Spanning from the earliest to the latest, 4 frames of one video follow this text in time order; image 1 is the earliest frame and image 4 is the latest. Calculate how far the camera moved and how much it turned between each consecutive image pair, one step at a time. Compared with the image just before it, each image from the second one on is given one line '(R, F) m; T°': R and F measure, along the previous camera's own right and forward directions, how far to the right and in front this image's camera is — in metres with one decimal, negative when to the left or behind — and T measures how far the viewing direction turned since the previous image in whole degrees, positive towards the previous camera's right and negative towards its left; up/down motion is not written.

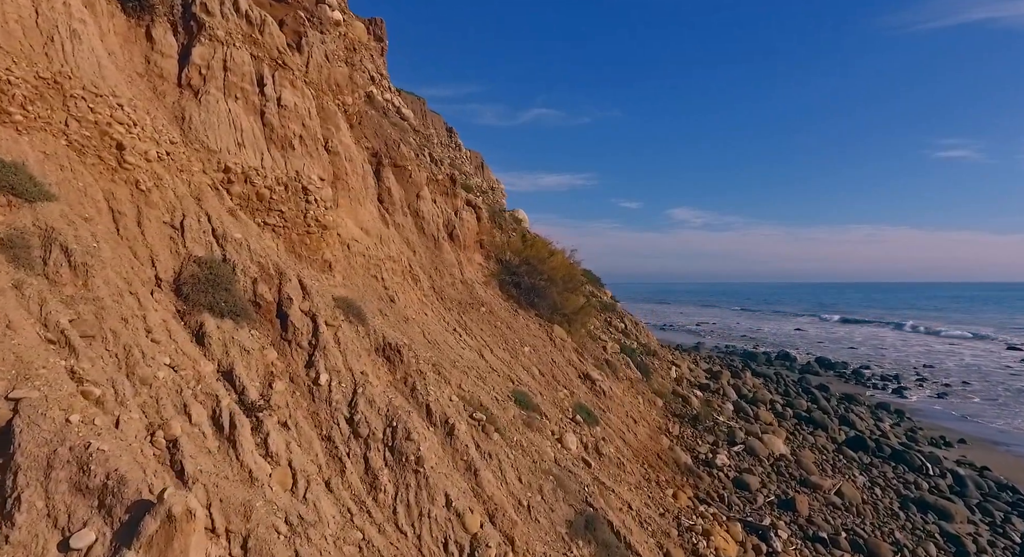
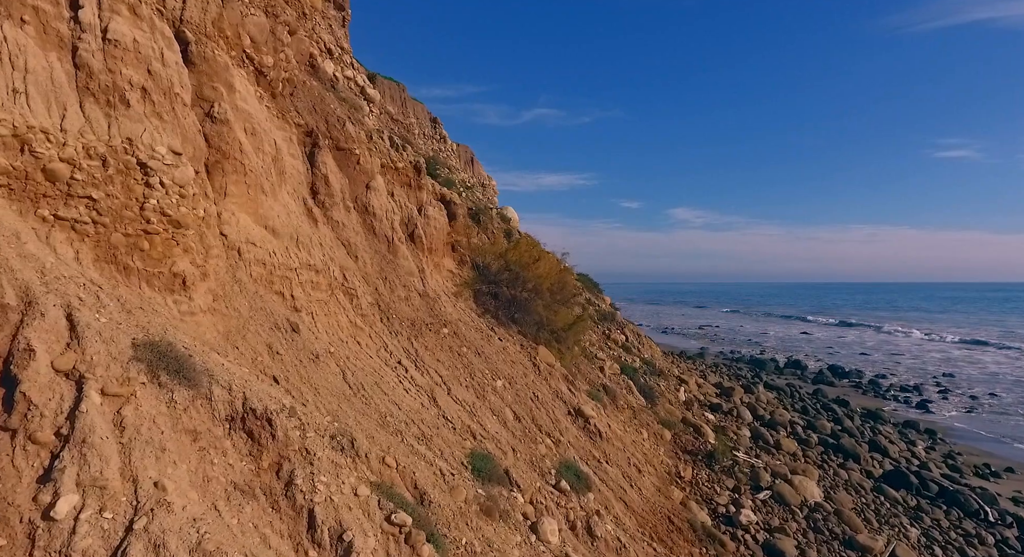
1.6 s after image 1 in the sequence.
(+0.4, +2.3) m; 0°
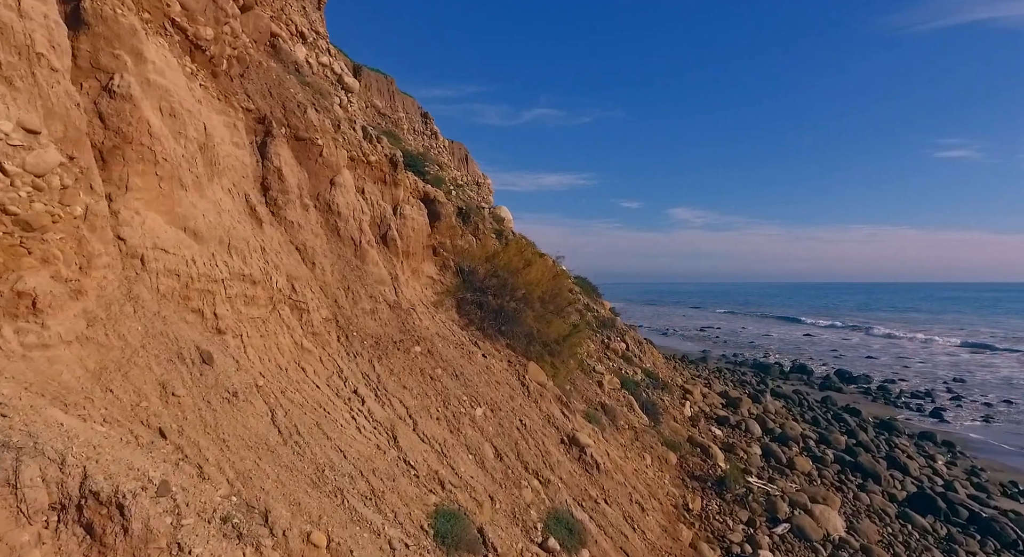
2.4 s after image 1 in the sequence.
(+0.2, +1.2) m; 0°
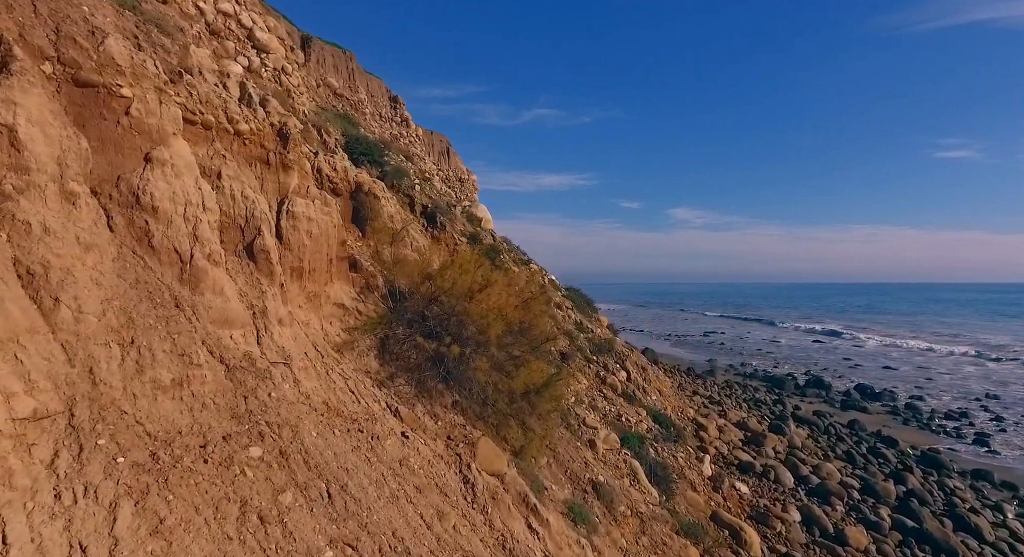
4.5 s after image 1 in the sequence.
(+0.6, +3.2) m; 0°
